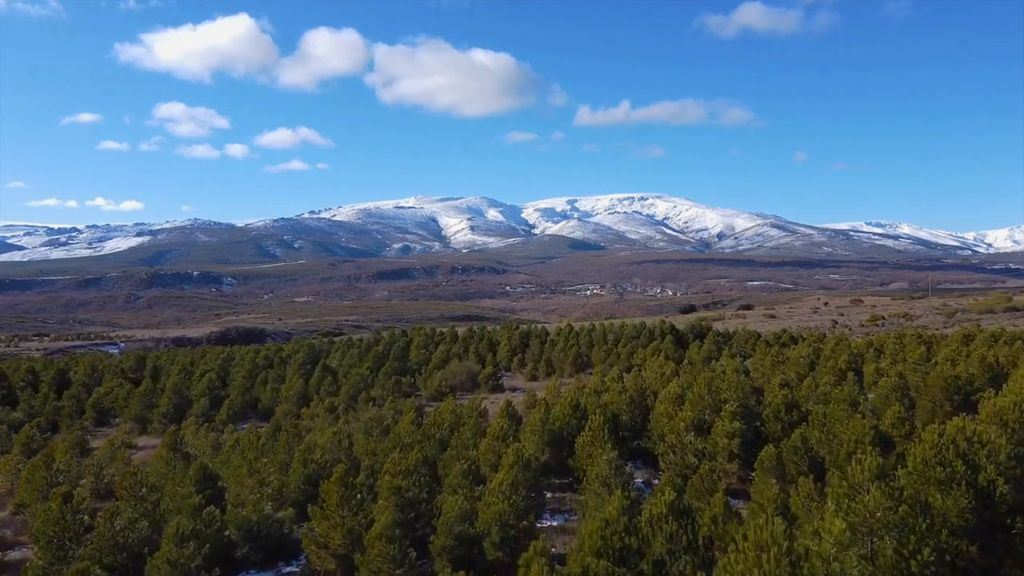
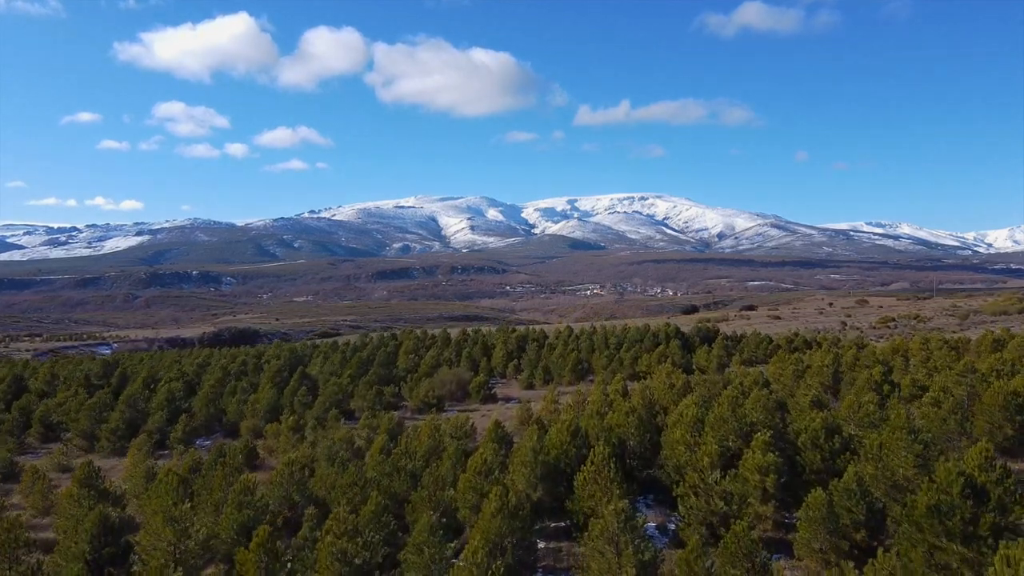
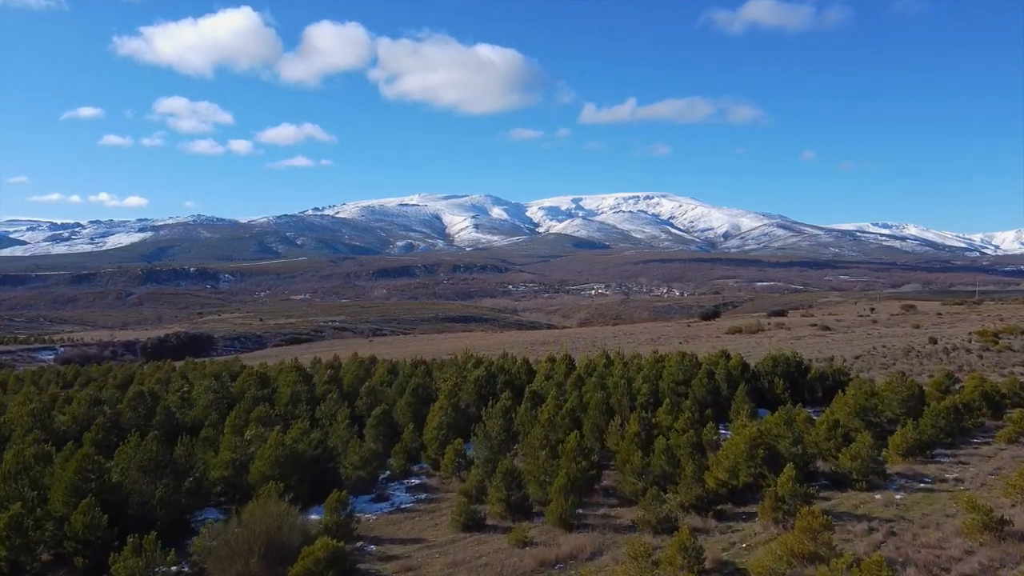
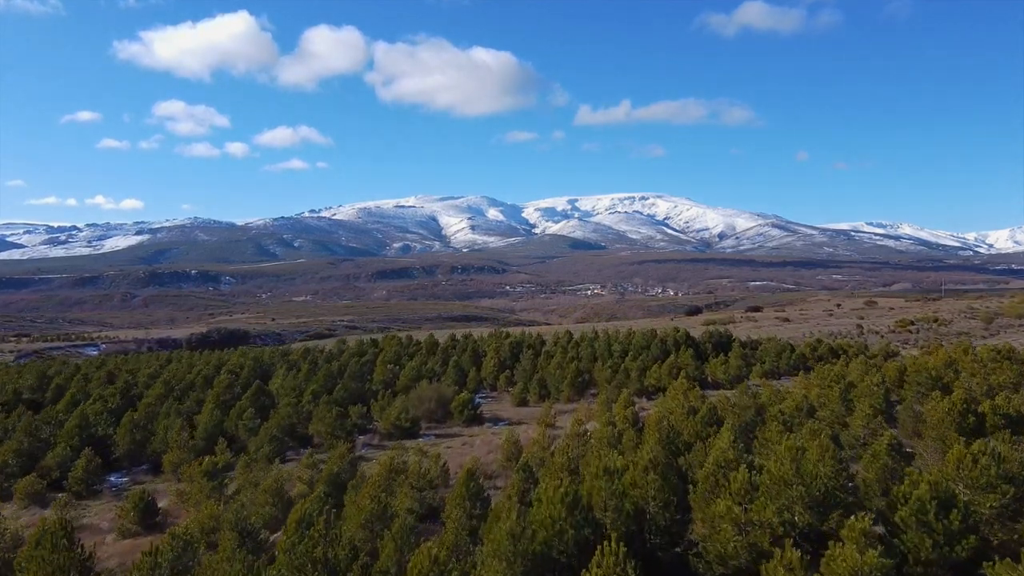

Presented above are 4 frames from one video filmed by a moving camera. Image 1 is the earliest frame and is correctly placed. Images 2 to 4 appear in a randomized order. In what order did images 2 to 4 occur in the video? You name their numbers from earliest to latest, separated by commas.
2, 4, 3
